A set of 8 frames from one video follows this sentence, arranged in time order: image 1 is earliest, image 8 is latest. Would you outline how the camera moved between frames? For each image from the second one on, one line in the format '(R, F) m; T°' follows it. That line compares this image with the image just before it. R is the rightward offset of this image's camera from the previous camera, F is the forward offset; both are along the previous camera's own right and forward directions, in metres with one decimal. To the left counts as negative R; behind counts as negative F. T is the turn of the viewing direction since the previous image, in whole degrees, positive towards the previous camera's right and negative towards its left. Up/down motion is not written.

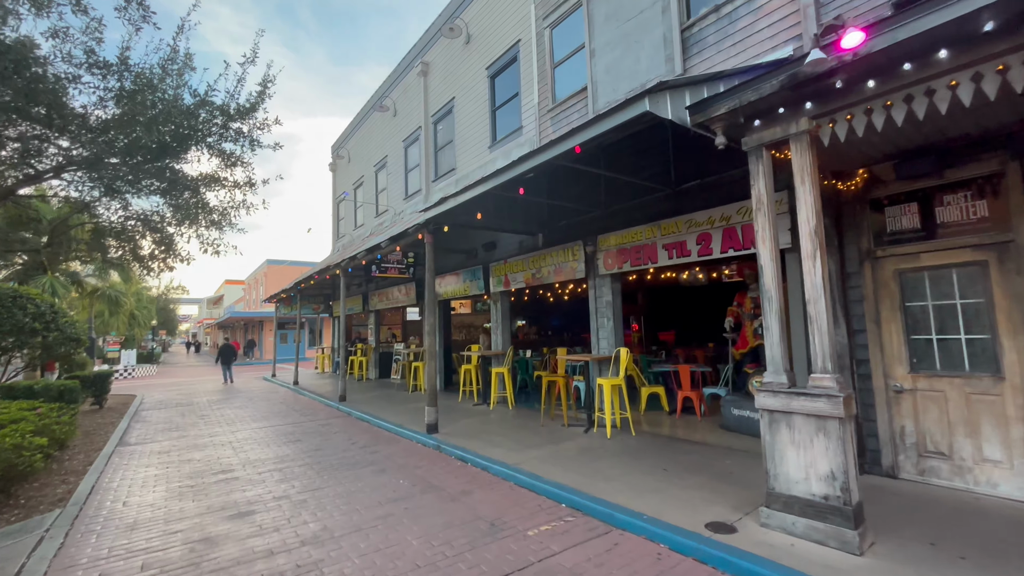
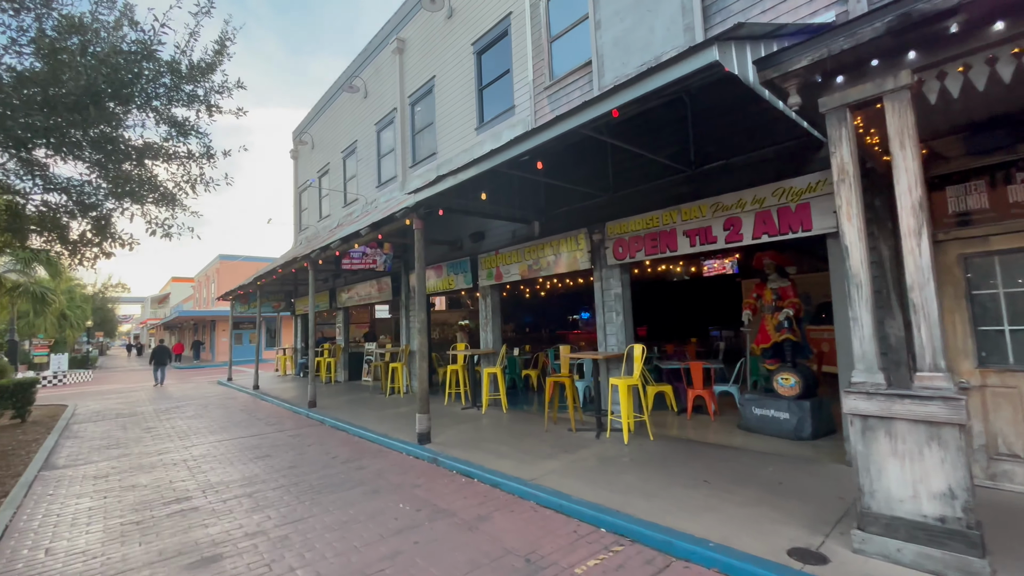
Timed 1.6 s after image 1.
(-0.5, +0.7) m; +5°
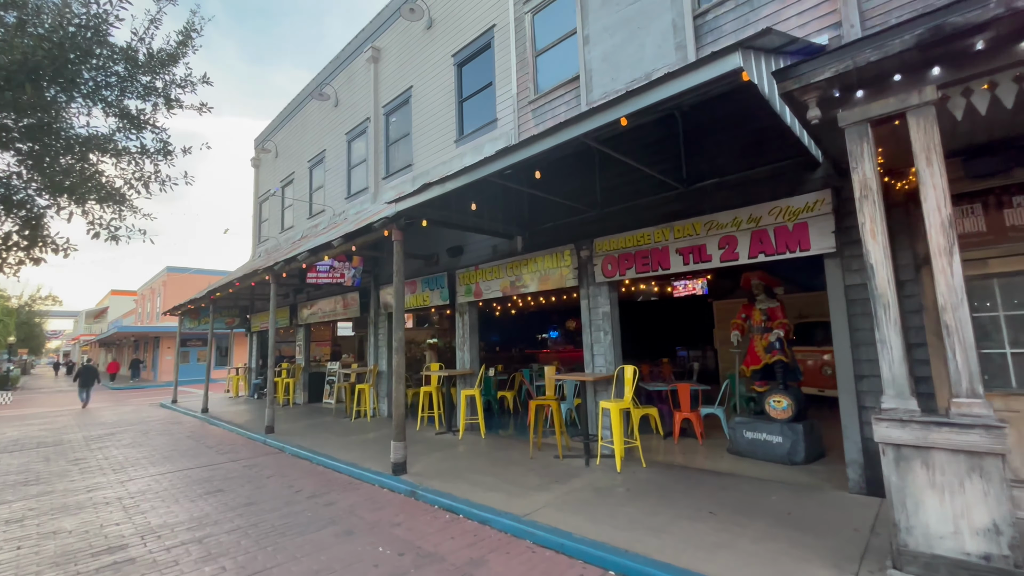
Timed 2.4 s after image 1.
(-0.3, +0.3) m; +5°
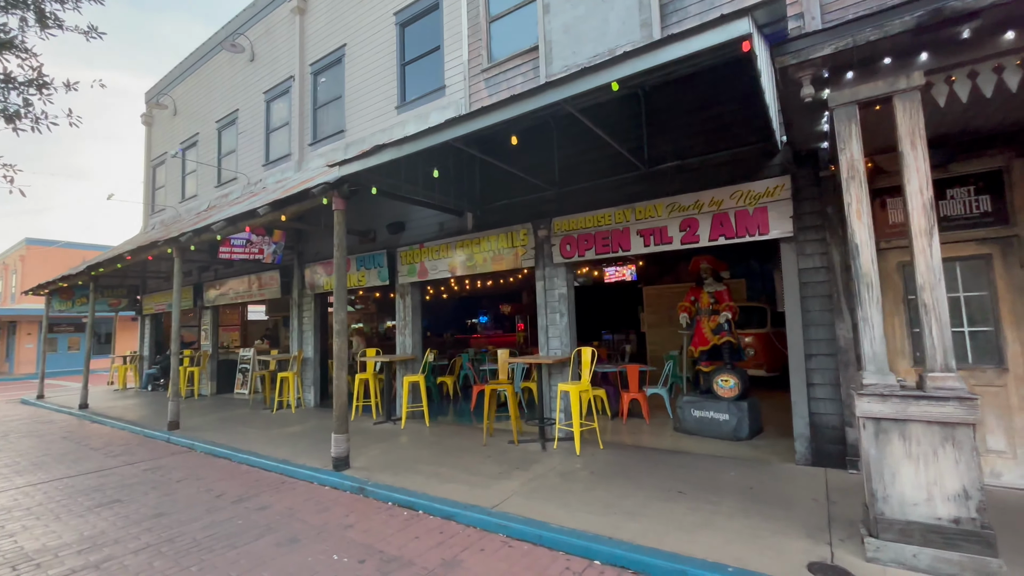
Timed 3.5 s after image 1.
(-0.4, +0.4) m; +10°
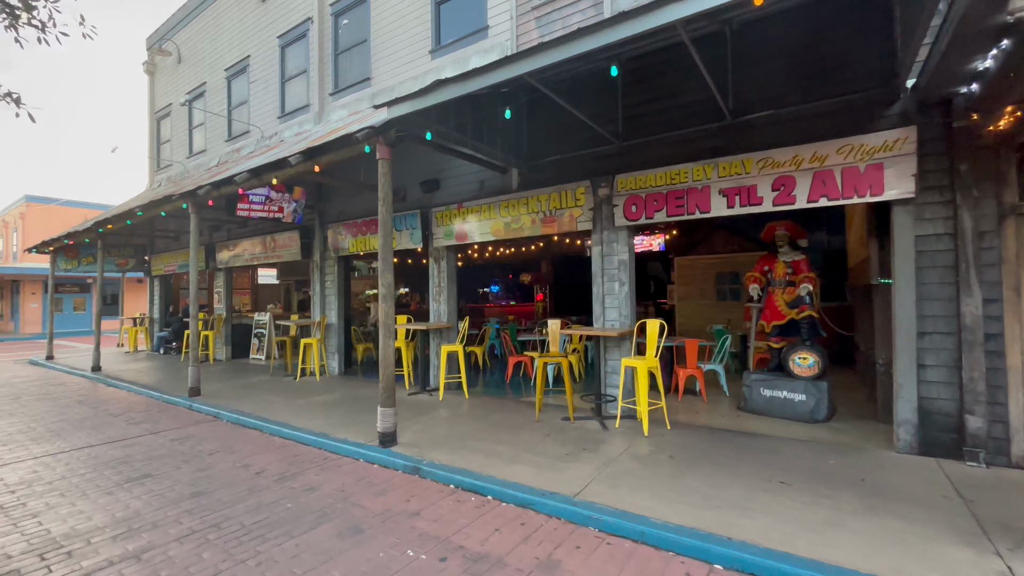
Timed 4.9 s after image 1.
(-0.7, +0.5) m; 0°
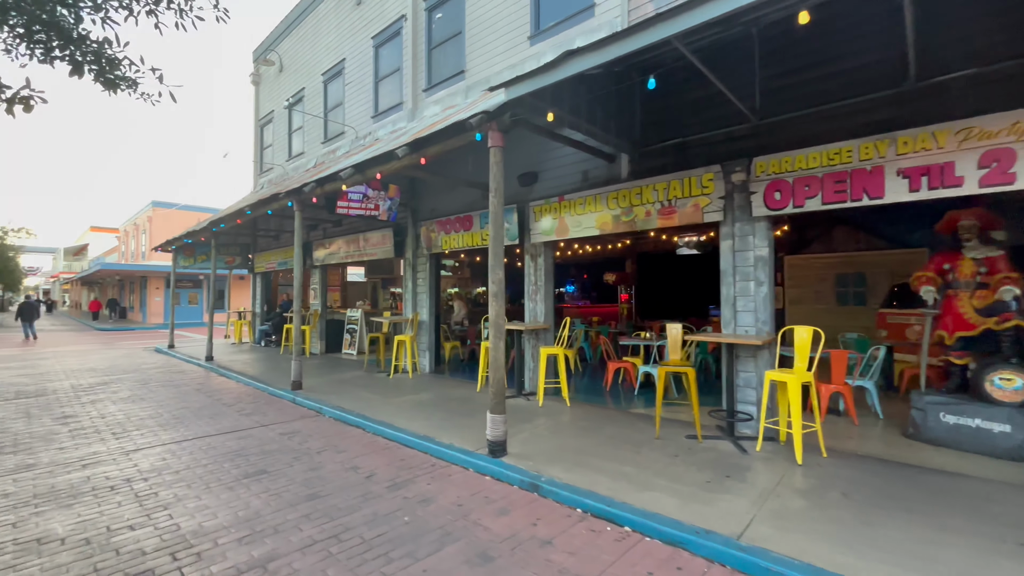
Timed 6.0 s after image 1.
(-0.5, +0.4) m; -8°
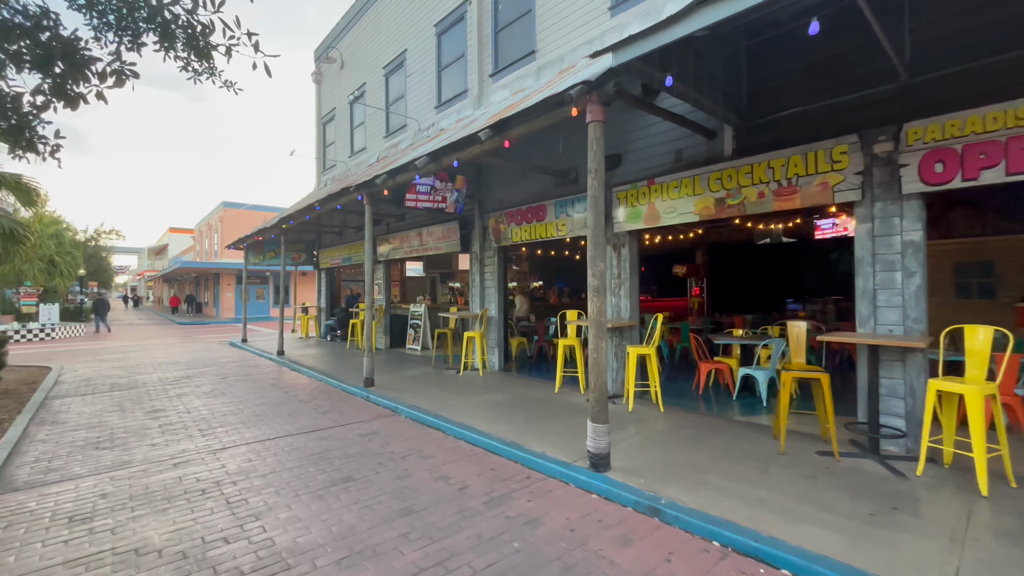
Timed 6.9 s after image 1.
(-0.5, +0.4) m; -6°
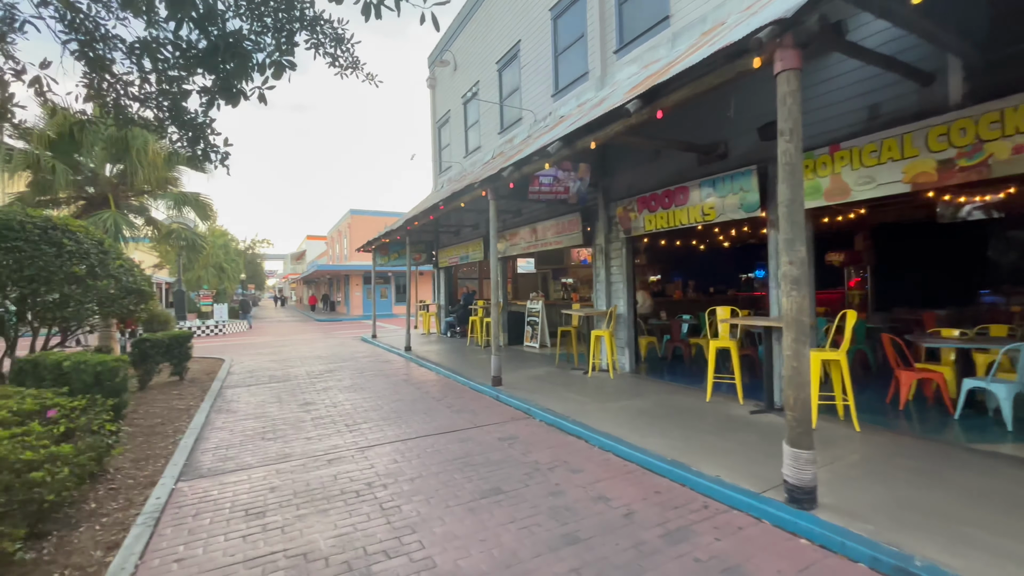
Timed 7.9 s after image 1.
(-0.5, +0.4) m; -13°
